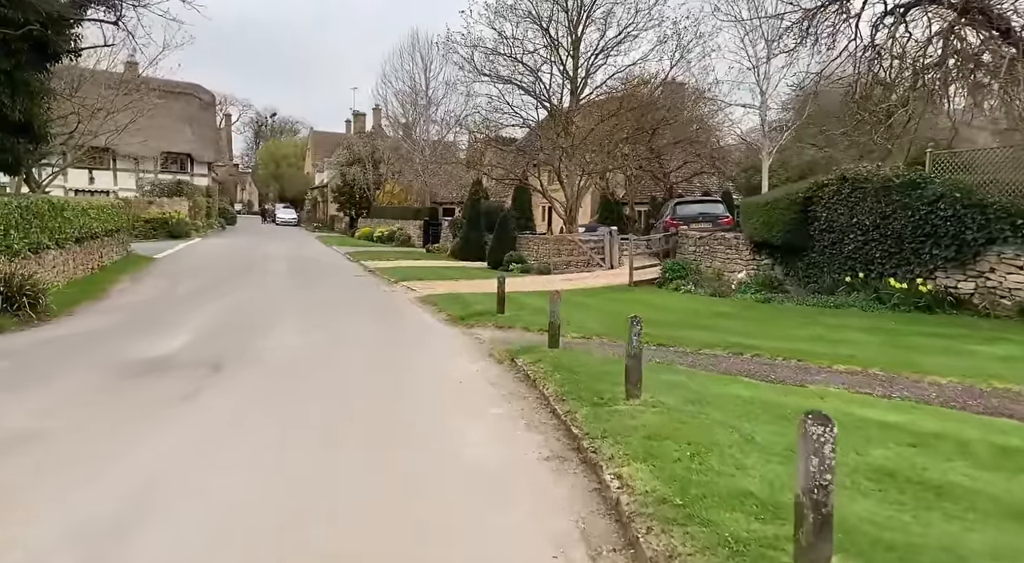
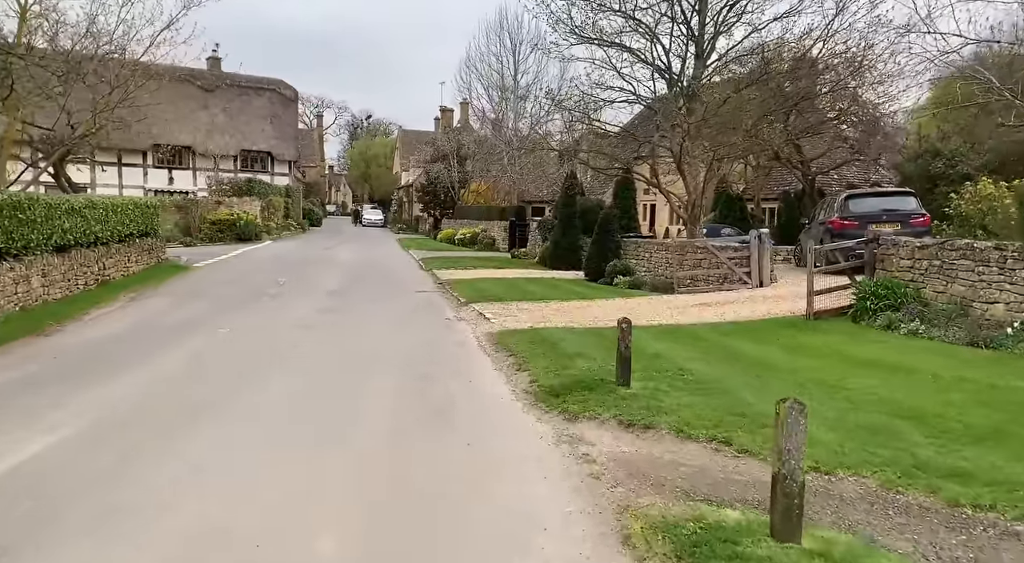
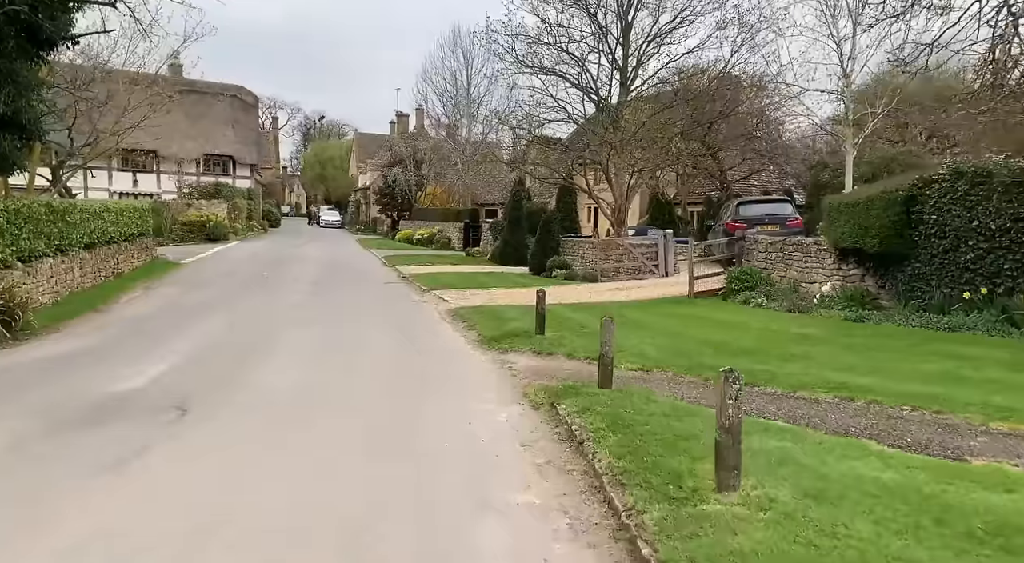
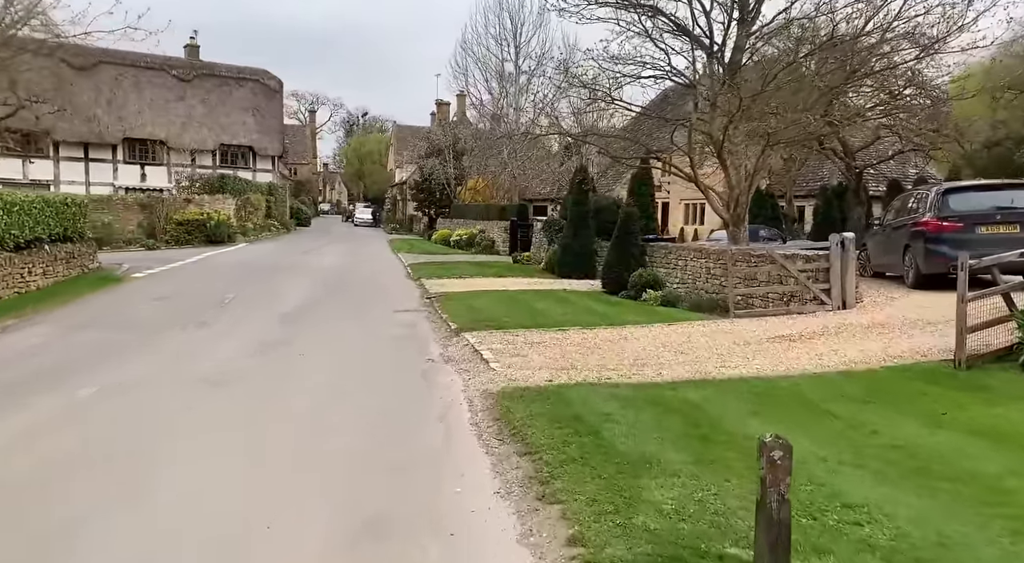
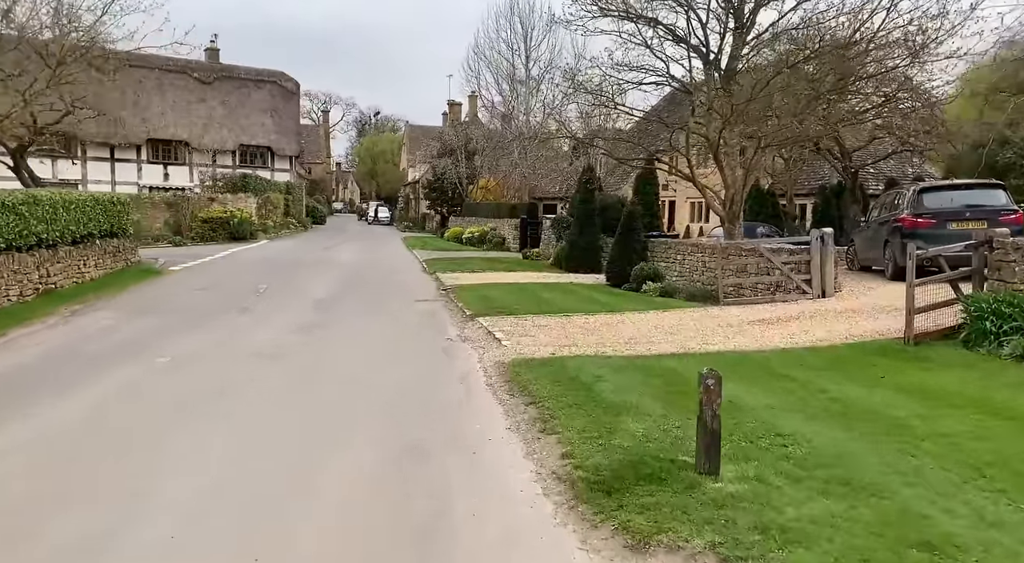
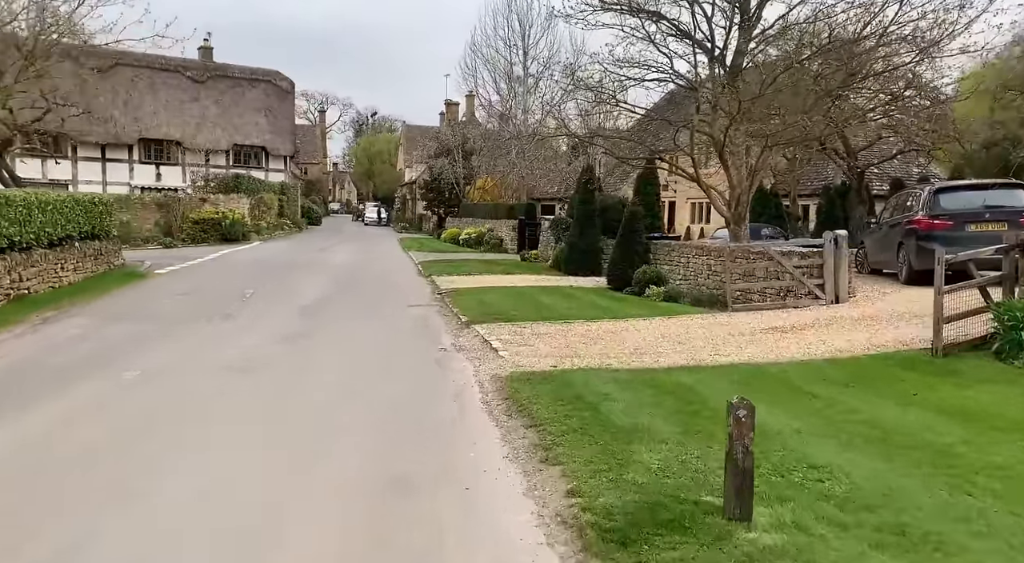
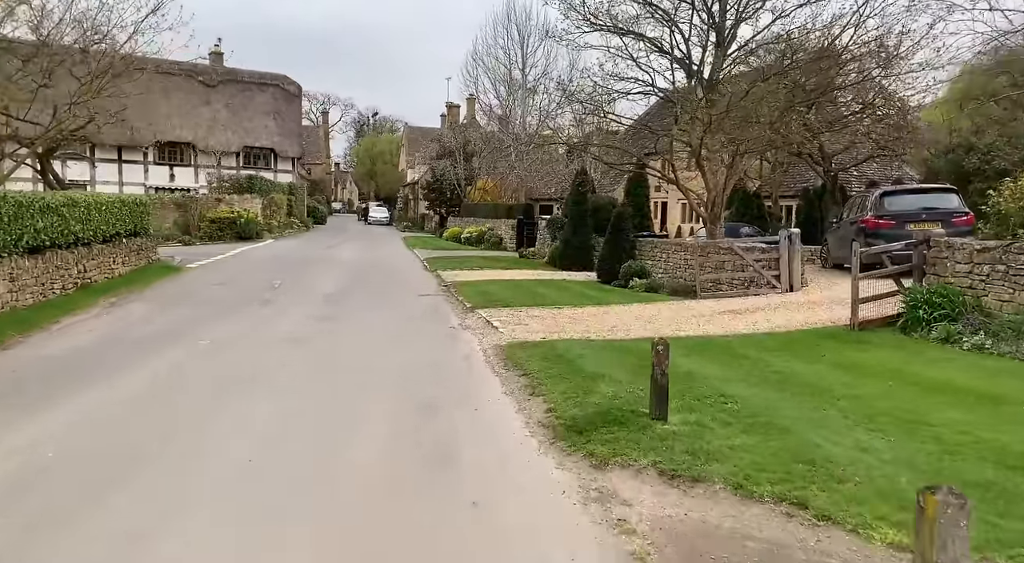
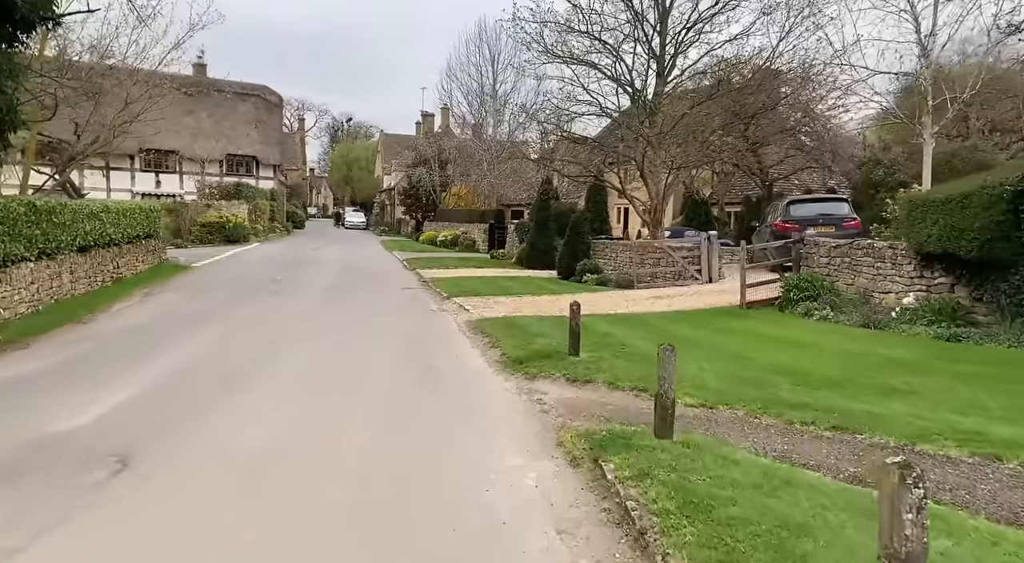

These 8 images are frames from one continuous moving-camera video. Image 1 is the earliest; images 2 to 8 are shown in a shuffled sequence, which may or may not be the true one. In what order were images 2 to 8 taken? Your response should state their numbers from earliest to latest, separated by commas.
3, 8, 2, 7, 5, 6, 4
